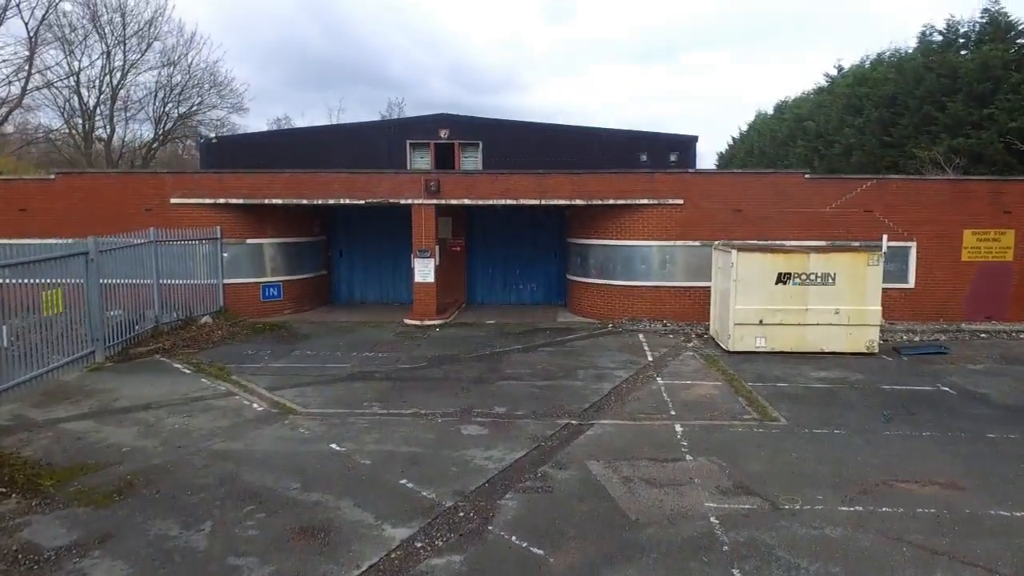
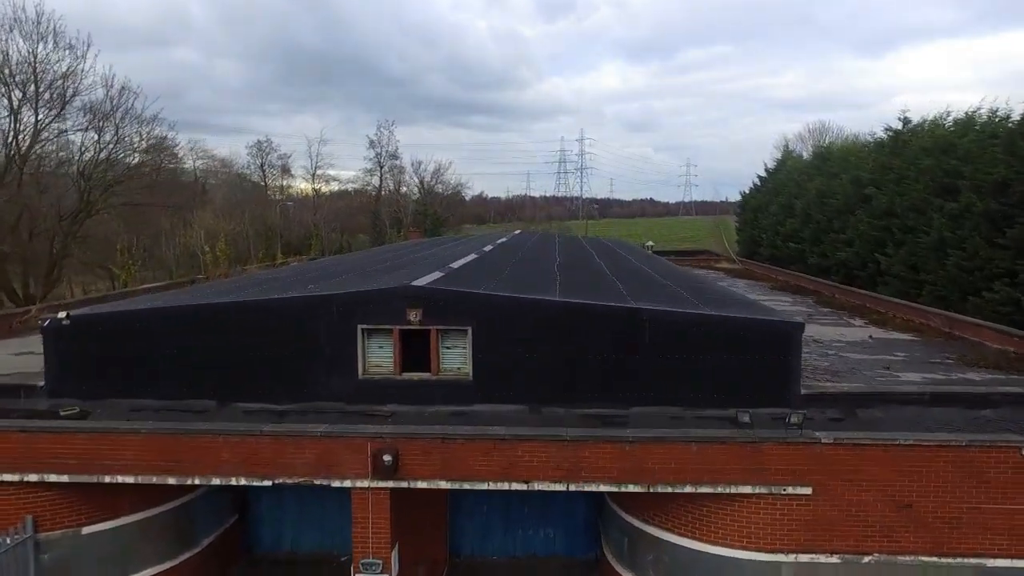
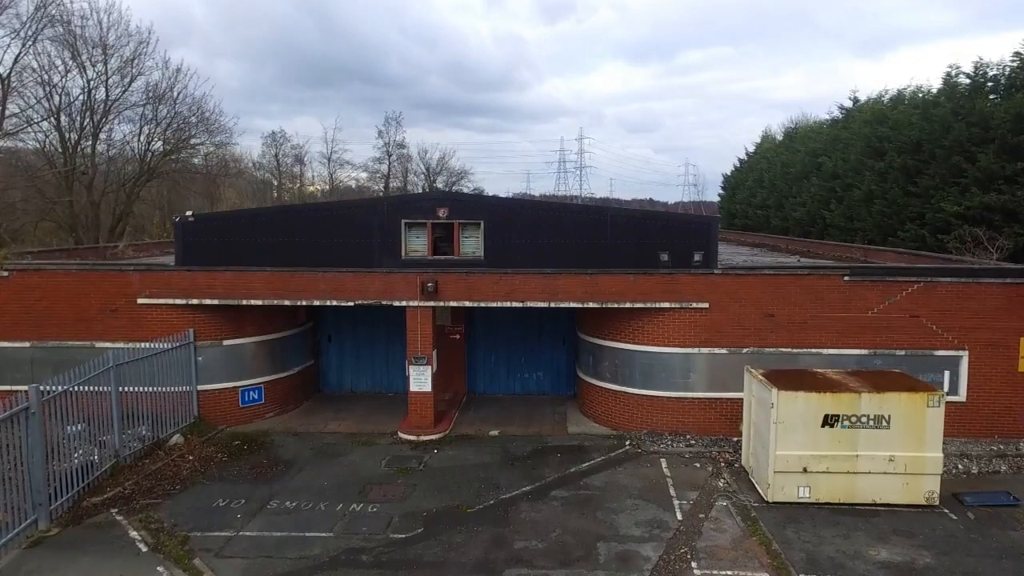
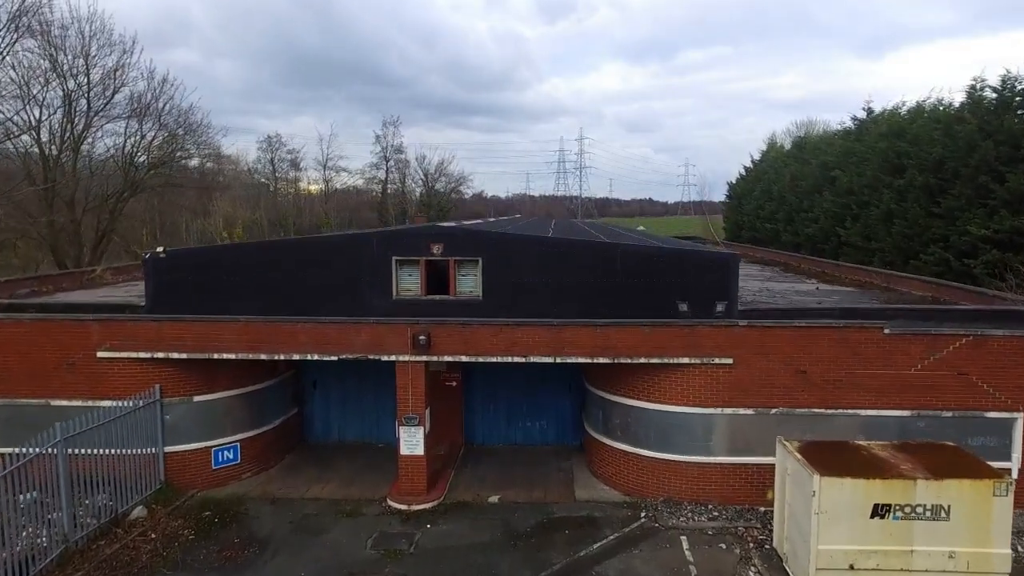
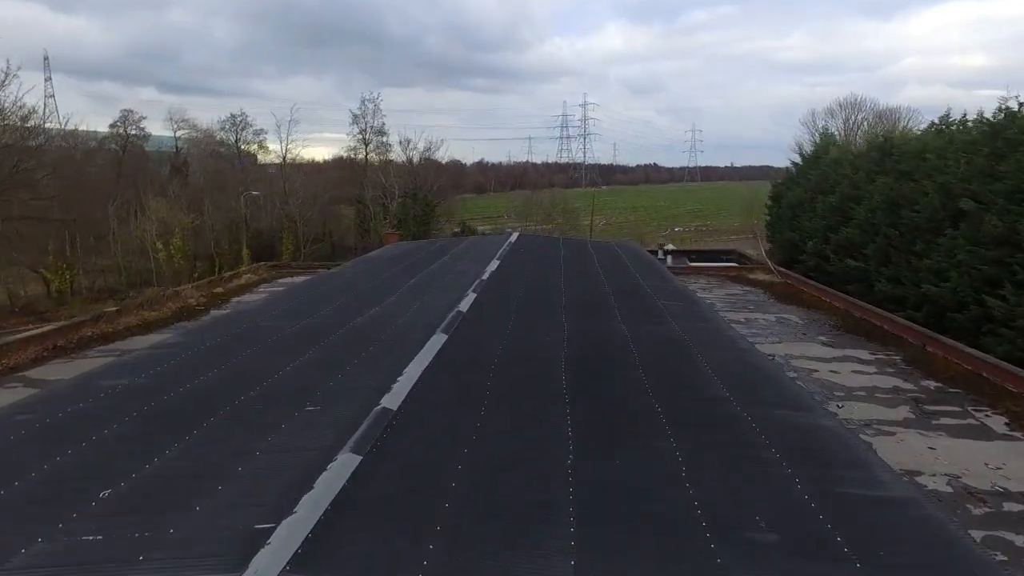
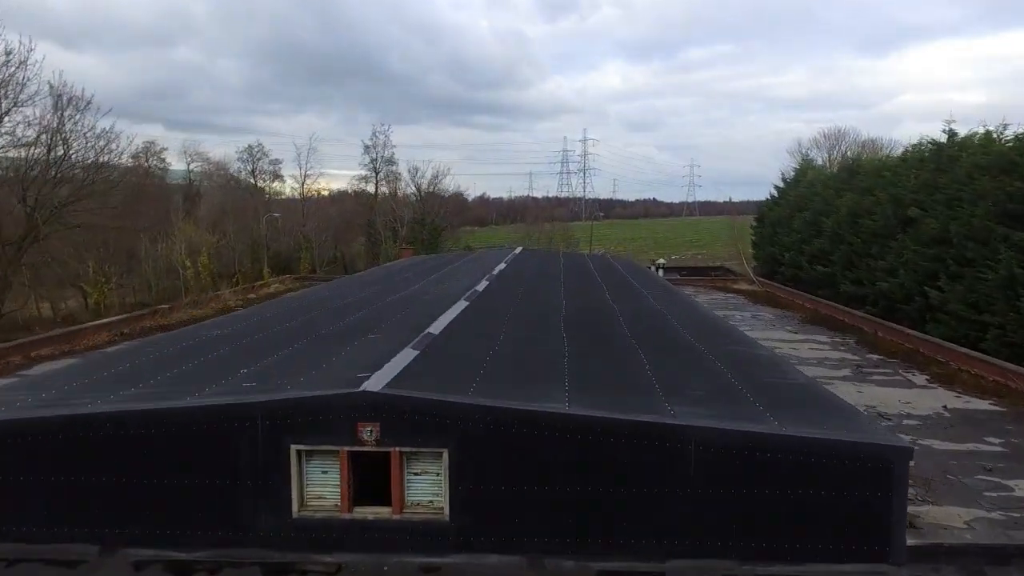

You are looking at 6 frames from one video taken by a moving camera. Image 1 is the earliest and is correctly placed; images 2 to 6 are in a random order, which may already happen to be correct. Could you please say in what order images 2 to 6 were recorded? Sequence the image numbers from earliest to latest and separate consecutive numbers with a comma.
3, 4, 2, 6, 5
